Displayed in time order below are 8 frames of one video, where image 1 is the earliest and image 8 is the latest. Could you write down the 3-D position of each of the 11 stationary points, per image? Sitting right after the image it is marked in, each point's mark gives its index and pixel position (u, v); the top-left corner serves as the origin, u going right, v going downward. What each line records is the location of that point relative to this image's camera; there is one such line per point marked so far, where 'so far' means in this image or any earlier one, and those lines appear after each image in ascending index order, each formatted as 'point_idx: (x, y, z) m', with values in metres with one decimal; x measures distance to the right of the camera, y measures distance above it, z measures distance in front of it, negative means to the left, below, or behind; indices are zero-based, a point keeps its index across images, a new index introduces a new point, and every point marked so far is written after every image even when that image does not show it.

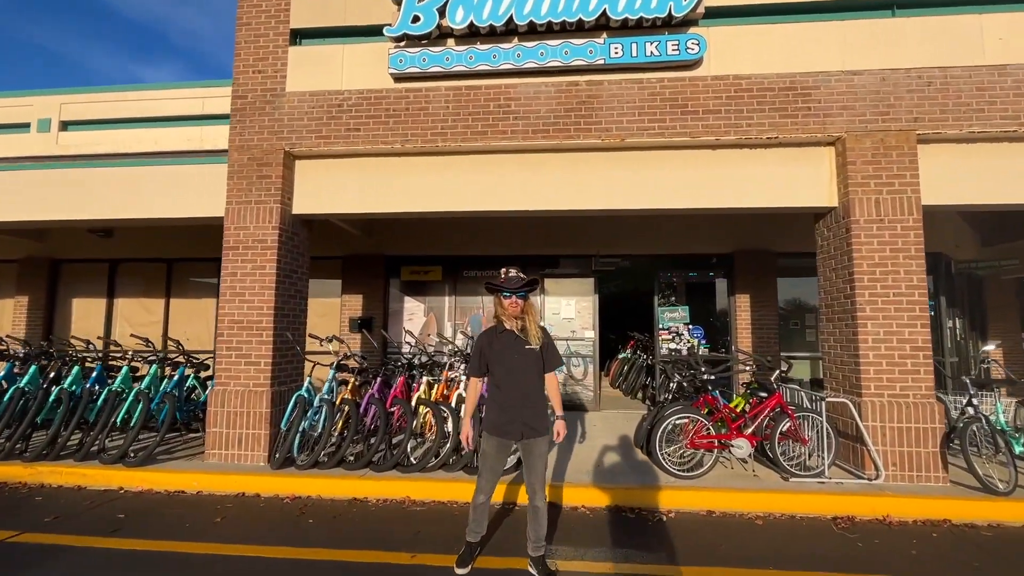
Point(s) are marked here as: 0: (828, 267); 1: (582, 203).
0: (+3.5, +0.2, +6.0) m
1: (+0.8, +1.0, +6.3) m
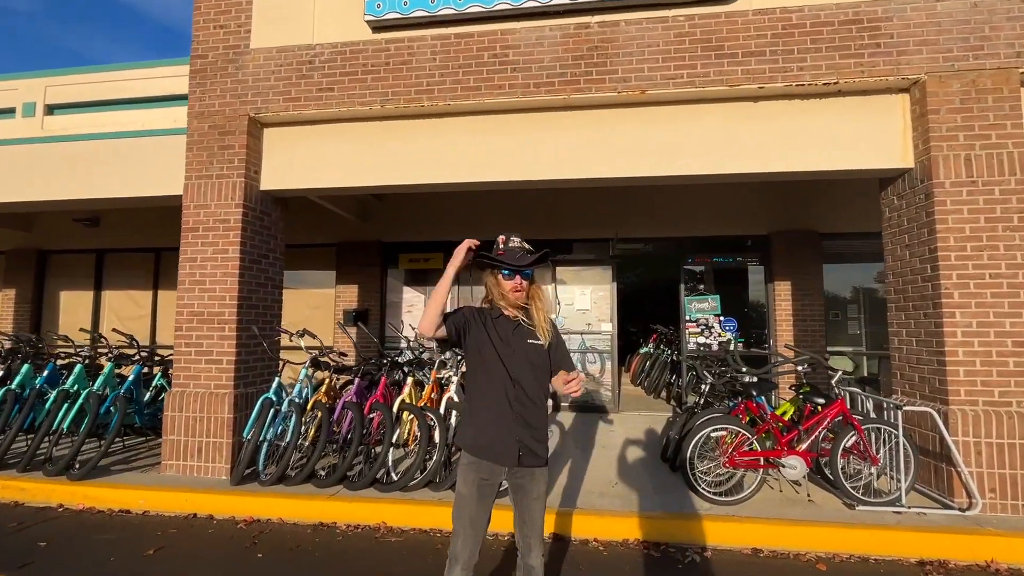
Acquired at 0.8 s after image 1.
0: (+3.4, +0.4, +4.9) m
1: (+0.8, +1.2, +5.3) m
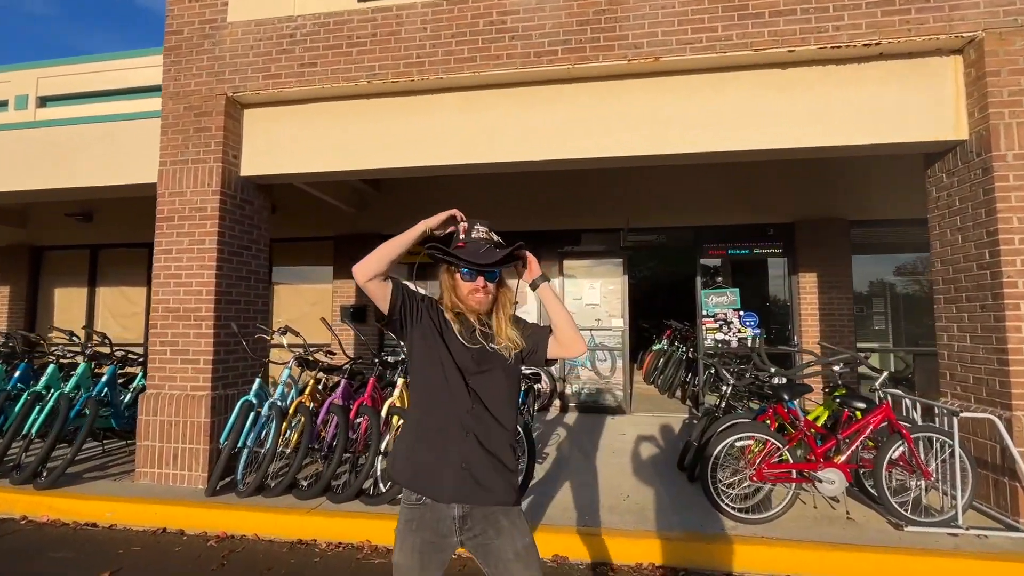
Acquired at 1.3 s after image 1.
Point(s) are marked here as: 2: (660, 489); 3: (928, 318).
0: (+3.4, +0.5, +4.3) m
1: (+0.8, +1.2, +4.8) m
2: (+1.3, -1.7, +4.7) m
3: (+5.9, -0.4, +8.0) m
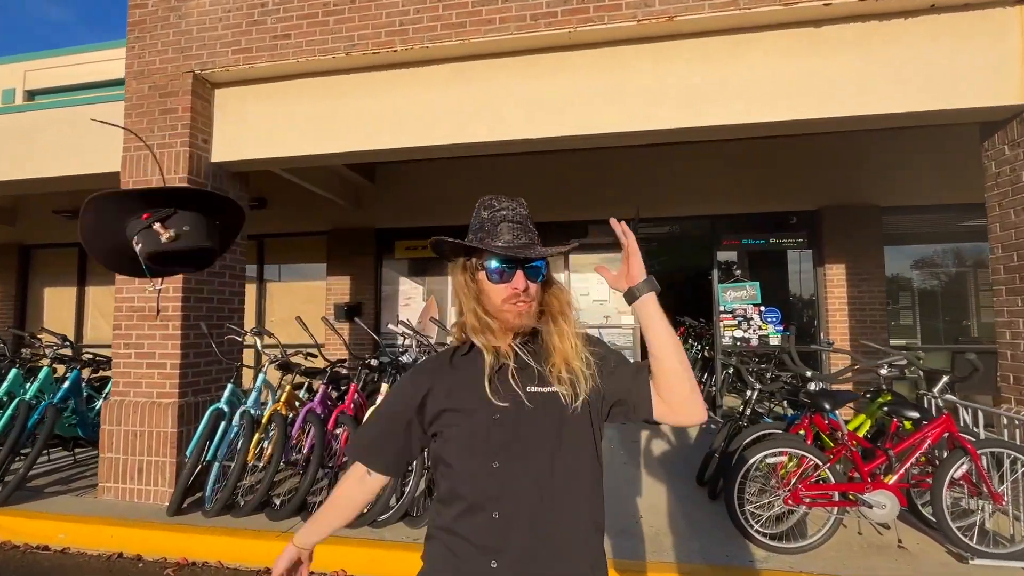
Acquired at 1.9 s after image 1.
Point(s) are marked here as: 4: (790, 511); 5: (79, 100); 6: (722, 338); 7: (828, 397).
0: (+3.4, +0.6, +3.7) m
1: (+0.7, +1.3, +4.2) m
2: (+1.3, -1.7, +4.2) m
3: (+5.9, -0.3, +7.4) m
4: (+1.8, -1.4, +3.5) m
5: (-4.3, +1.9, +5.4) m
6: (+2.9, -0.7, +7.5) m
7: (+2.0, -0.7, +3.5) m
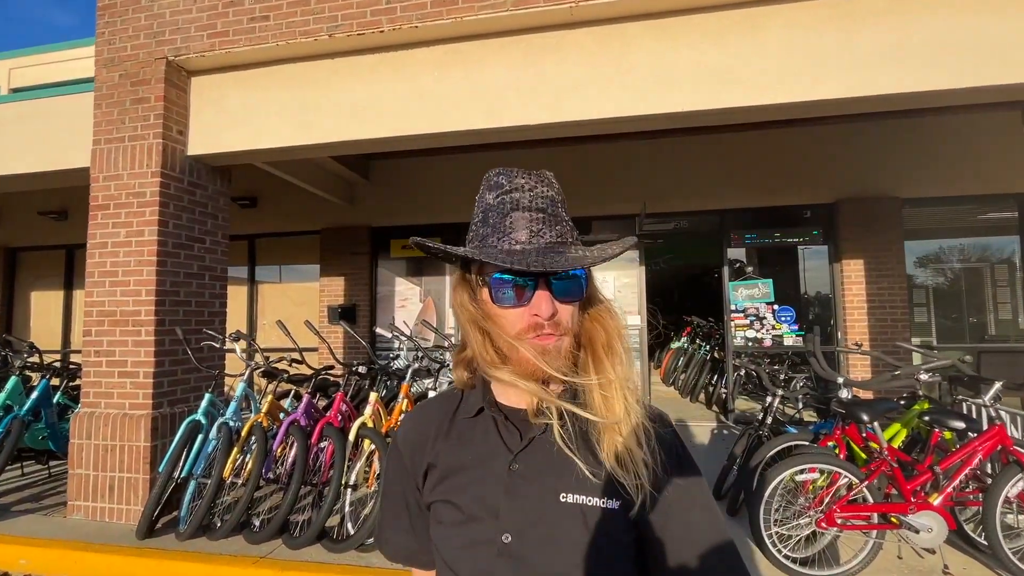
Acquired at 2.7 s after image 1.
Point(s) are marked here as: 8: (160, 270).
0: (+3.4, +0.6, +3.4) m
1: (+0.7, +1.3, +3.9) m
2: (+1.3, -1.6, +3.8) m
3: (+5.9, -0.3, +7.0) m
4: (+1.8, -1.4, +3.2) m
5: (-4.3, +1.8, +5.1) m
6: (+2.9, -0.7, +7.2) m
7: (+2.0, -0.7, +3.2) m
8: (-2.7, +0.1, +4.3) m
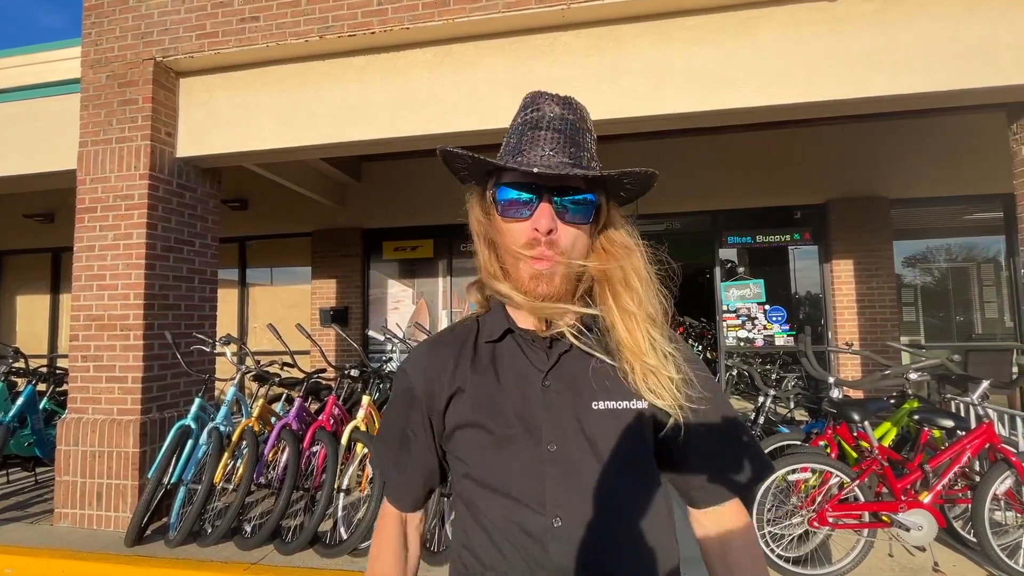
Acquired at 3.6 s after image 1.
0: (+3.3, +0.6, +3.4) m
1: (+0.7, +1.3, +3.9) m
2: (+1.2, -1.7, +3.8) m
3: (+5.8, -0.3, +7.1) m
4: (+1.7, -1.4, +3.2) m
5: (-4.4, +1.8, +5.0) m
6: (+2.8, -0.7, +7.2) m
7: (+2.0, -0.7, +3.2) m
8: (-2.8, +0.1, +4.2) m
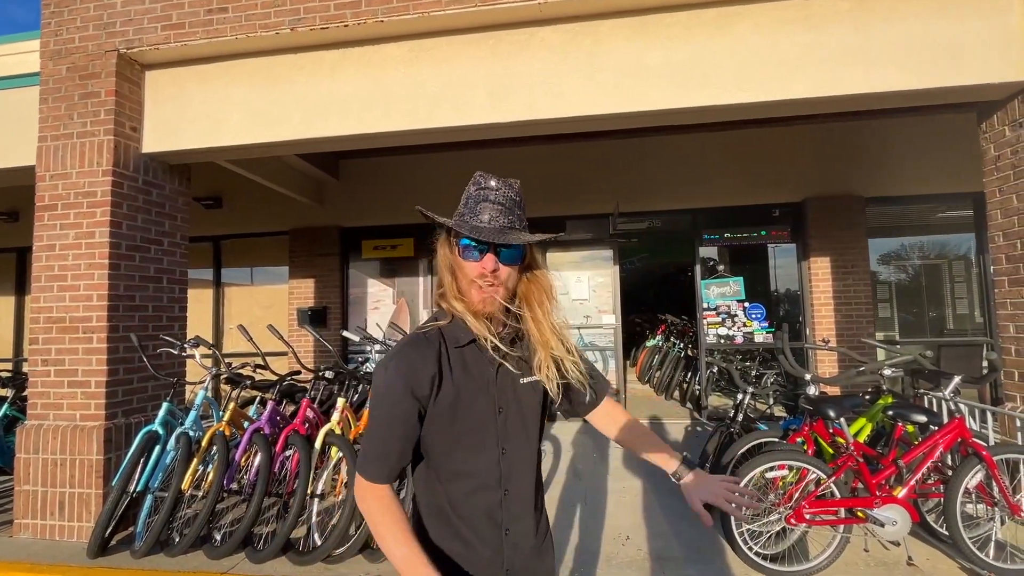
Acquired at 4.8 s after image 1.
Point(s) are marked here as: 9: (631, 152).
0: (+3.2, +0.6, +3.4) m
1: (+0.5, +1.3, +3.9) m
2: (+1.1, -1.6, +3.8) m
3: (+5.6, -0.2, +7.2) m
4: (+1.6, -1.4, +3.2) m
5: (-4.6, +1.8, +4.8) m
6: (+2.5, -0.6, +7.2) m
7: (+1.8, -0.7, +3.2) m
8: (-3.0, +0.1, +4.1) m
9: (+1.5, +1.8, +7.1) m
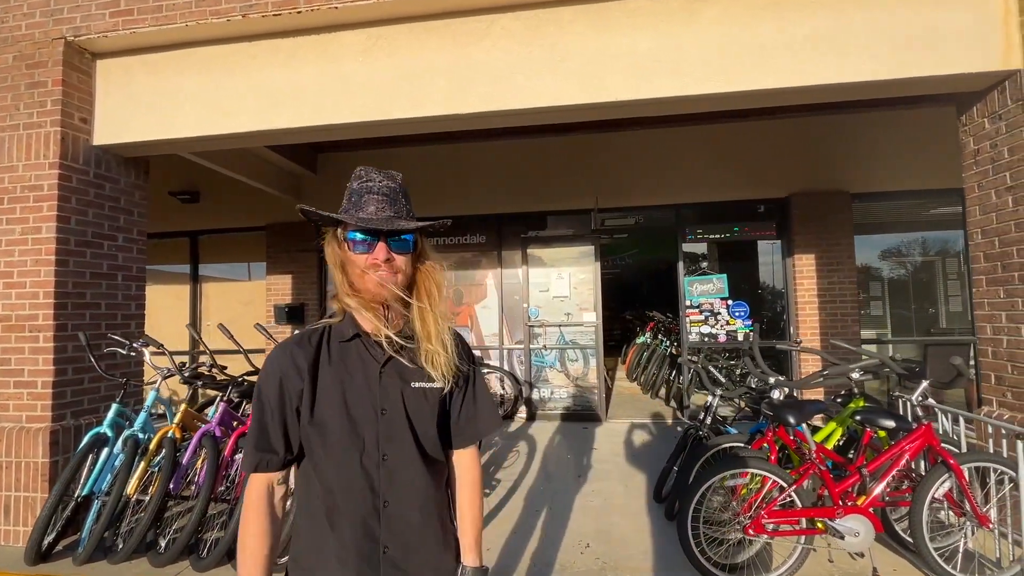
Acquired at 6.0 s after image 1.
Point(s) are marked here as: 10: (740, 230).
0: (+2.9, +0.6, +3.3) m
1: (+0.2, +1.3, +3.7) m
2: (+0.8, -1.6, +3.7) m
3: (+5.3, -0.2, +7.1) m
4: (+1.3, -1.4, +3.0) m
5: (-4.8, +1.8, +4.7) m
6: (+2.3, -0.6, +7.1) m
7: (+1.5, -0.7, +3.0) m
8: (-3.2, +0.1, +3.9) m
9: (+1.3, +1.8, +6.9) m
10: (+3.0, +0.7, +7.0) m
